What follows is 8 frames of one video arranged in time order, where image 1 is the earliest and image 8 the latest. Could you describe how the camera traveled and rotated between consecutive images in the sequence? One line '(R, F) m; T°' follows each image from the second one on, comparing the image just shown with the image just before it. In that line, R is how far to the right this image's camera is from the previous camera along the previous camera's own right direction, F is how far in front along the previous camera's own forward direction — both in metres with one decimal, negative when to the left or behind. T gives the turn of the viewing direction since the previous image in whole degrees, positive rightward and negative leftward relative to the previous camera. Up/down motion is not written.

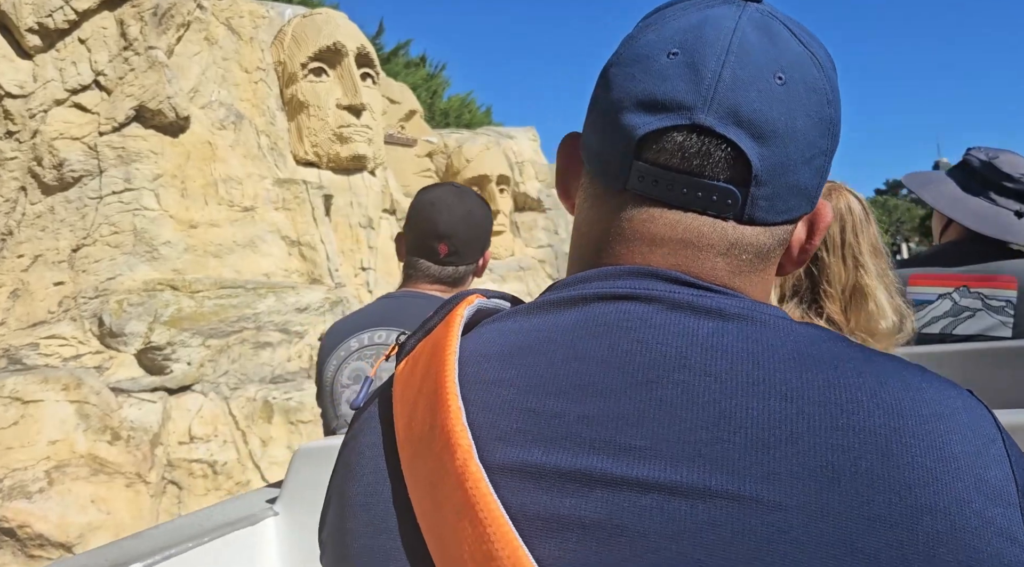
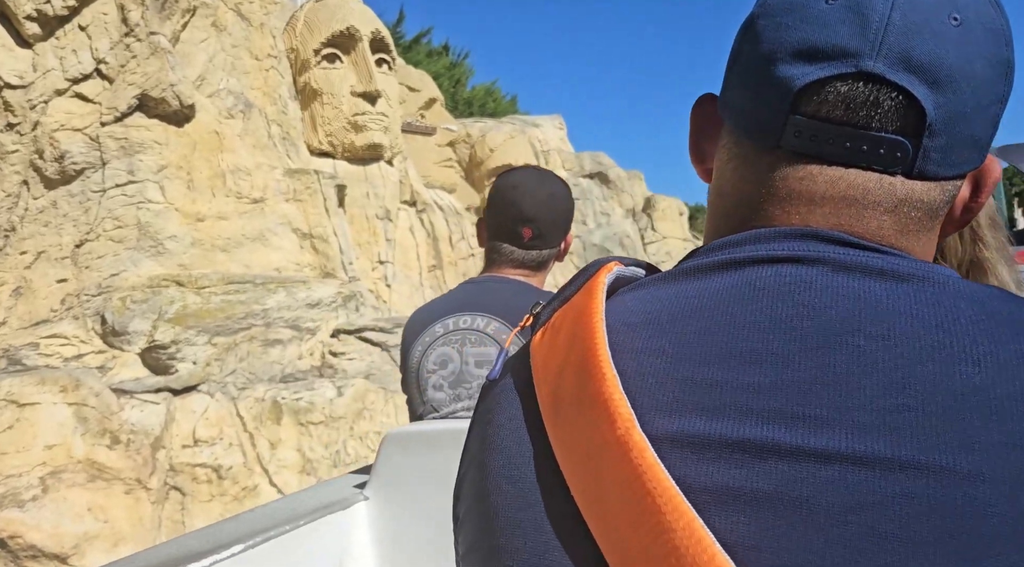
(+0.1, +0.3) m; -2°
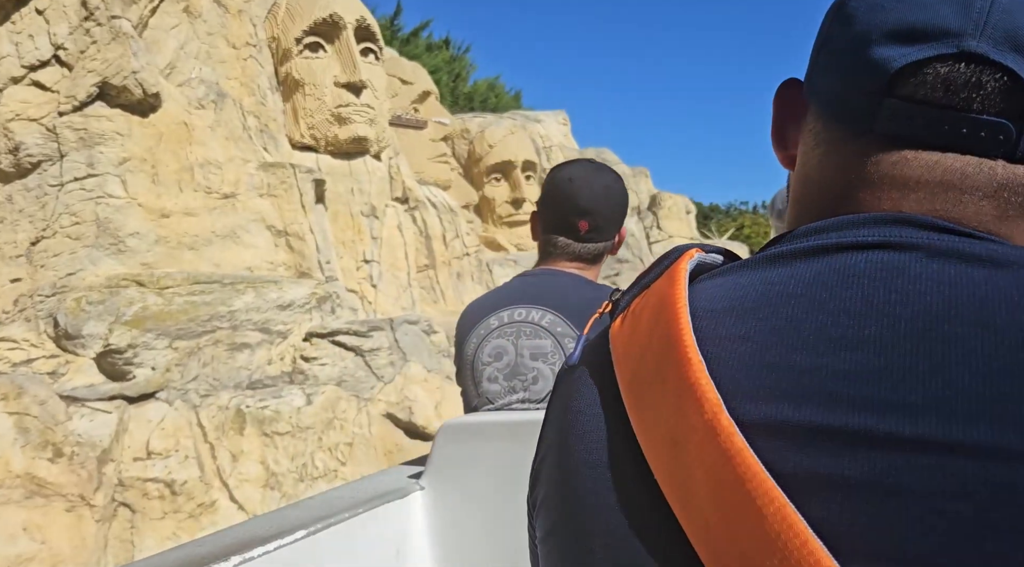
(+0.2, +0.4) m; -1°
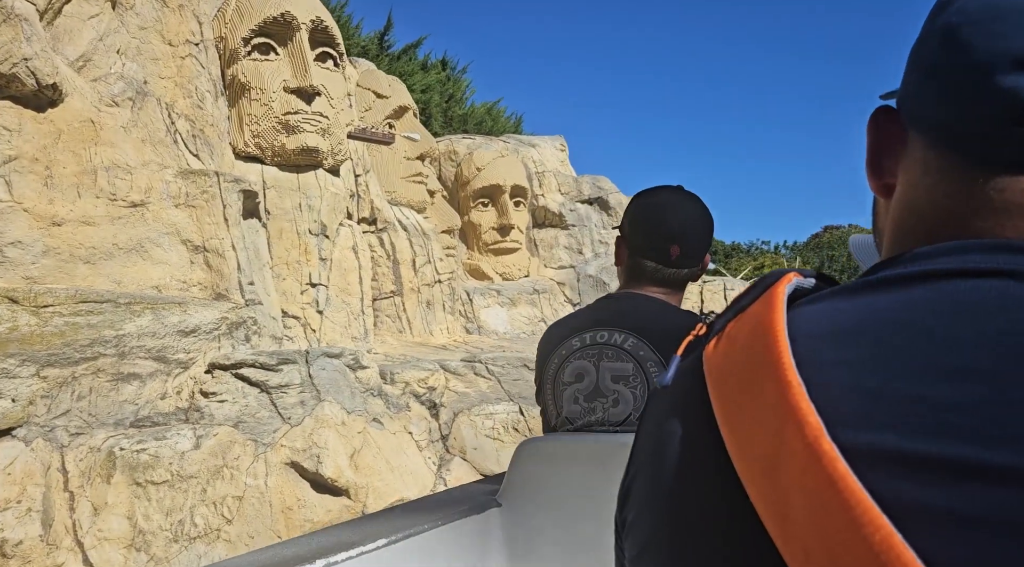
(+0.5, +0.8) m; -1°
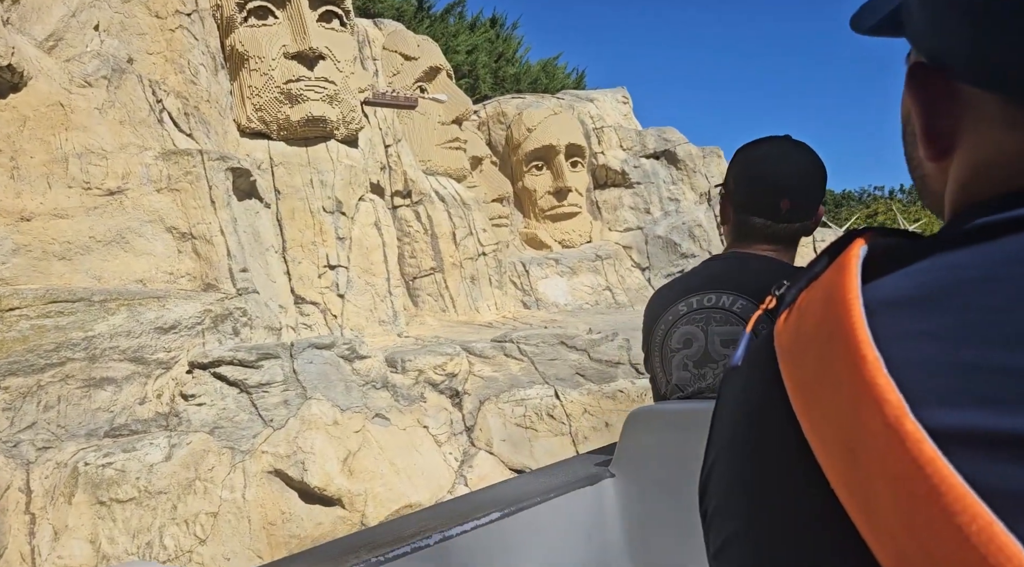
(+0.4, +0.7) m; -7°
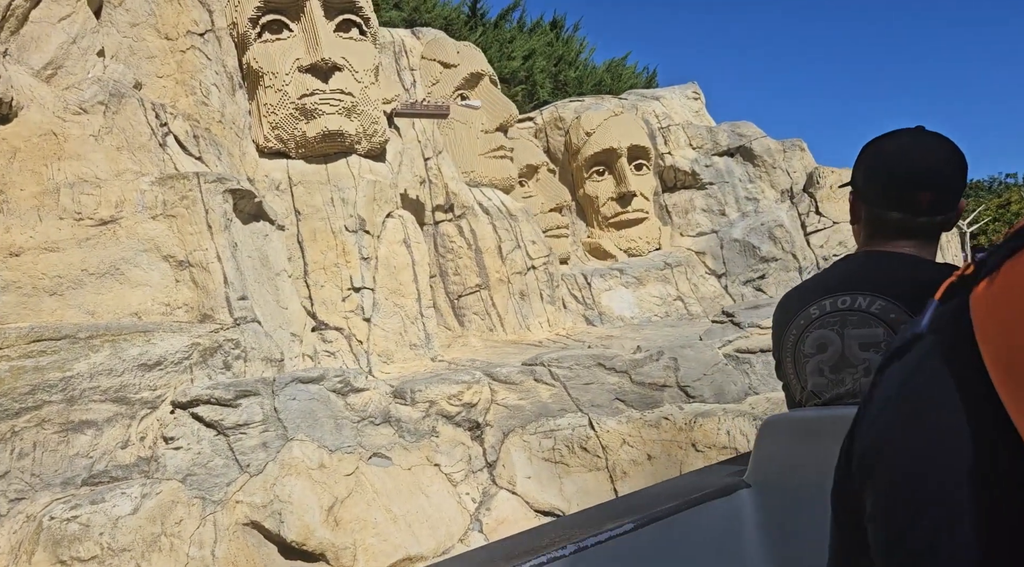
(+0.4, +0.5) m; -7°
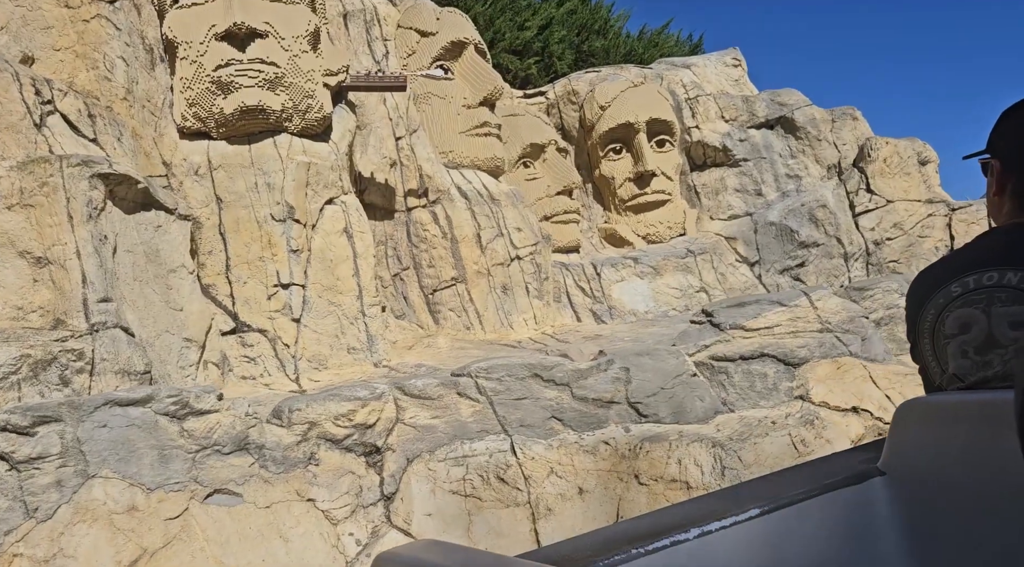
(+0.8, +0.8) m; -6°
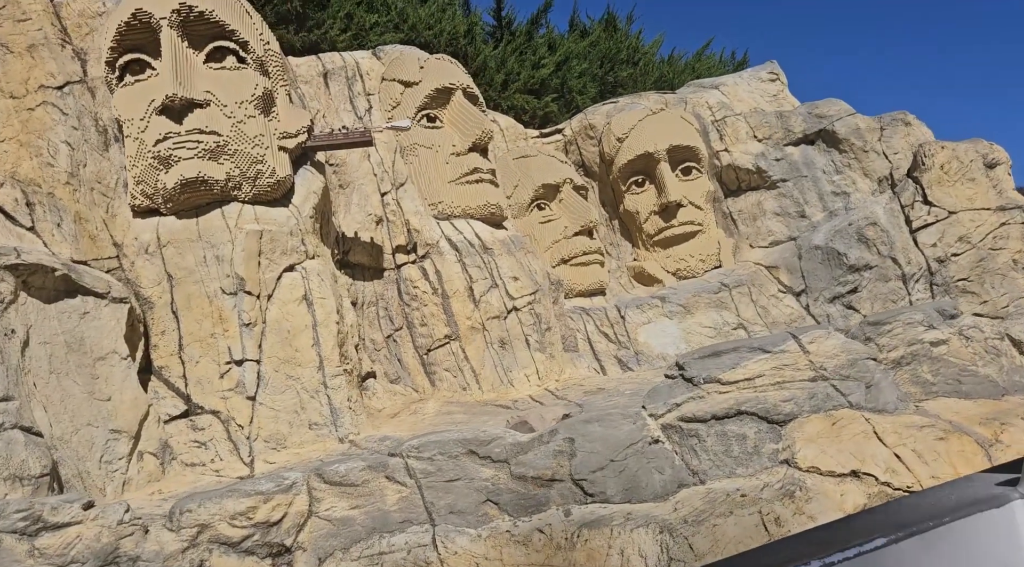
(+0.8, +0.5) m; -7°
